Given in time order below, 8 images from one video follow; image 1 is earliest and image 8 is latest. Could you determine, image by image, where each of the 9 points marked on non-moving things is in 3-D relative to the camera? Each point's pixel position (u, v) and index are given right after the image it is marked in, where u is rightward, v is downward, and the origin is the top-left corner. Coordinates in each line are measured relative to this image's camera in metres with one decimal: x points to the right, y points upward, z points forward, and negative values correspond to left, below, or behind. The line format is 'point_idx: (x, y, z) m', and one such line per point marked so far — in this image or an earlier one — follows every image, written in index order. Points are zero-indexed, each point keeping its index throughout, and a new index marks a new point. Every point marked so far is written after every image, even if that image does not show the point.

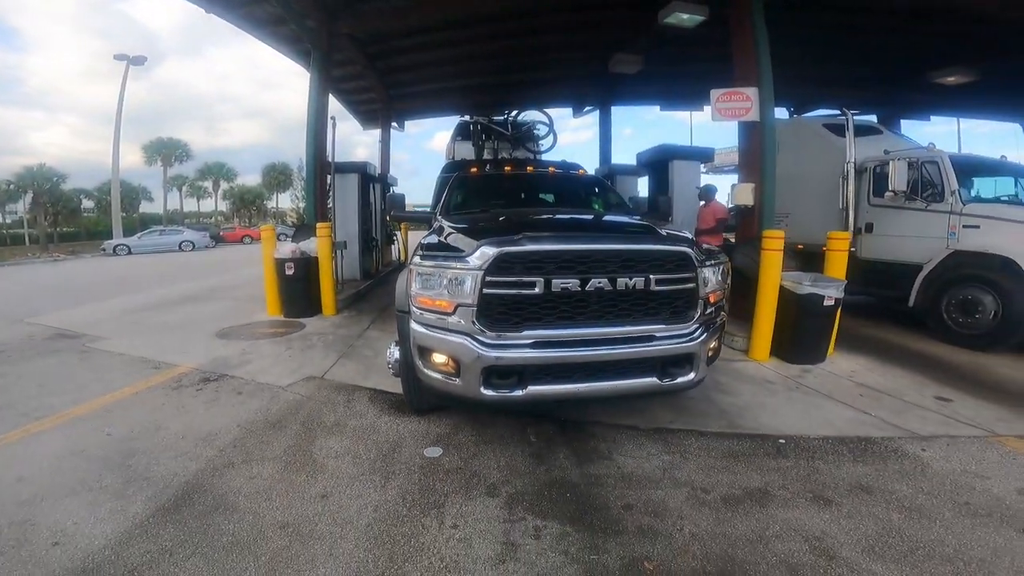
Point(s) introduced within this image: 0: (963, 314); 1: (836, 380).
0: (+5.7, -0.3, +7.3) m
1: (+3.6, -1.0, +6.2) m
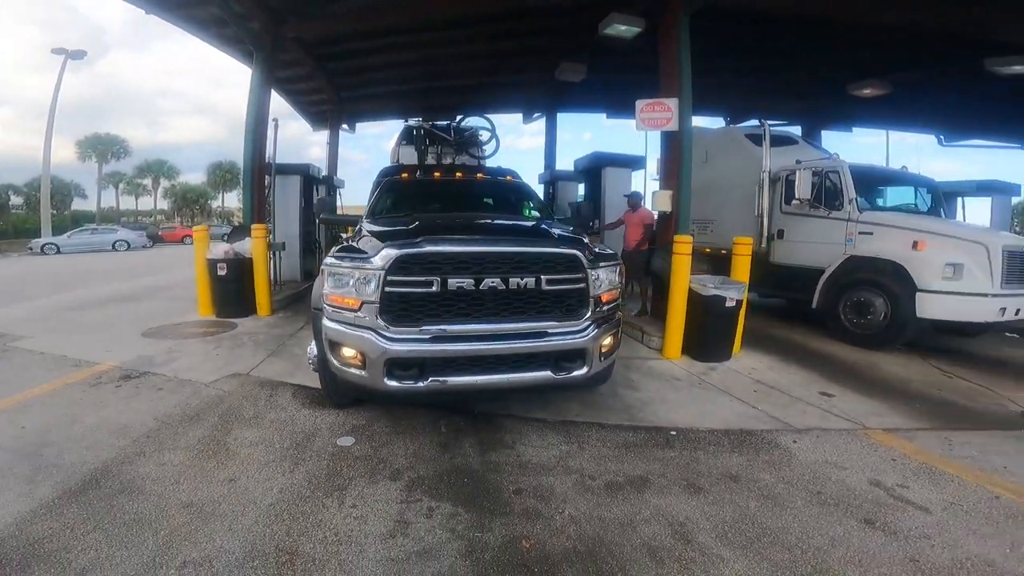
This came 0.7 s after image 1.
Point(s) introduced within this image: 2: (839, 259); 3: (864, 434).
0: (+4.7, -0.4, +7.7) m
1: (+2.7, -1.0, +6.6) m
2: (+4.6, +0.4, +8.0) m
3: (+3.1, -1.2, +4.9) m
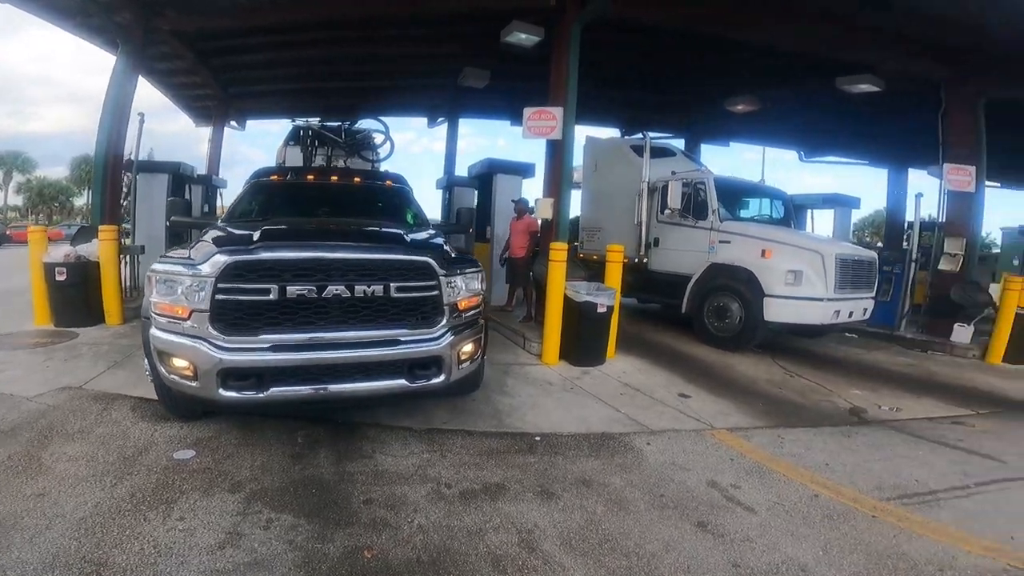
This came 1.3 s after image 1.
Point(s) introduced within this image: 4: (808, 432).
0: (+3.0, -0.5, +8.1) m
1: (+1.1, -1.1, +6.7) m
2: (+2.9, +0.3, +8.4) m
3: (+1.8, -1.3, +5.2) m
4: (+2.7, -1.3, +5.0) m
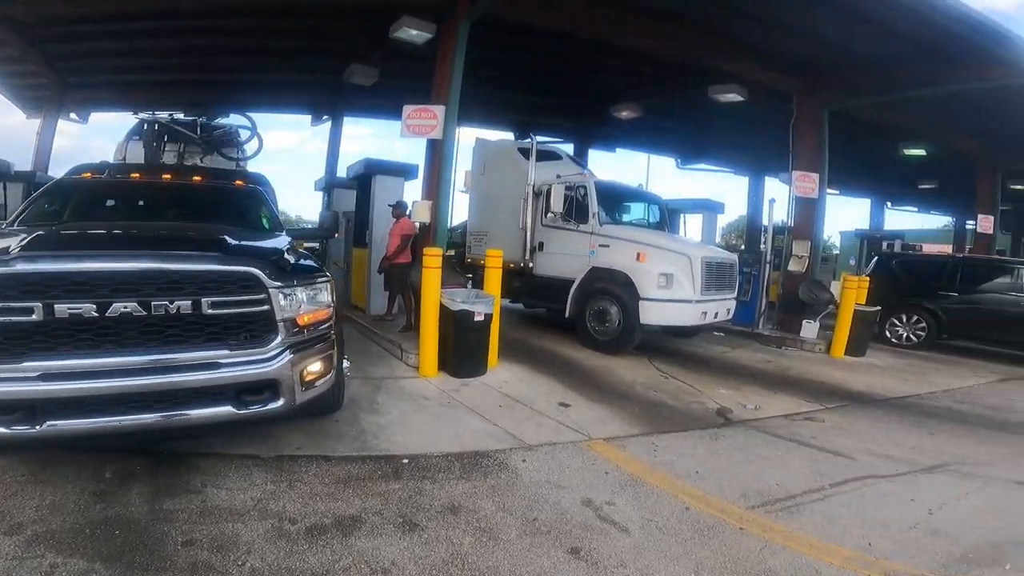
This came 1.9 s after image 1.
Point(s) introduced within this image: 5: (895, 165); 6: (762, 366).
0: (+1.3, -0.5, +8.0) m
1: (-0.3, -1.2, +6.3) m
2: (+1.1, +0.3, +8.3) m
3: (+0.6, -1.4, +4.9) m
4: (+1.5, -1.3, +5.0) m
5: (+9.4, +3.0, +13.5) m
6: (+3.6, -1.1, +7.9) m
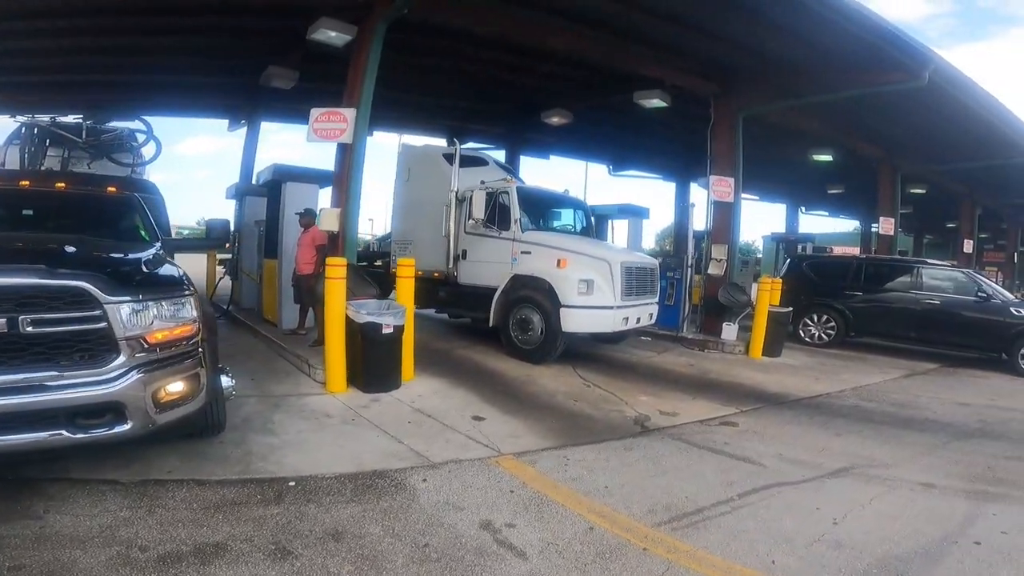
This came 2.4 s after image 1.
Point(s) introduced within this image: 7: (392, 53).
0: (+0.1, -0.6, +7.8) m
1: (-1.3, -1.3, +6.0) m
2: (-0.1, +0.2, +8.0) m
3: (-0.2, -1.4, +4.6) m
4: (+0.7, -1.4, +4.8) m
5: (+7.6, +3.0, +14.1) m
6: (+2.5, -1.2, +8.0) m
7: (-2.2, +4.4, +10.2) m
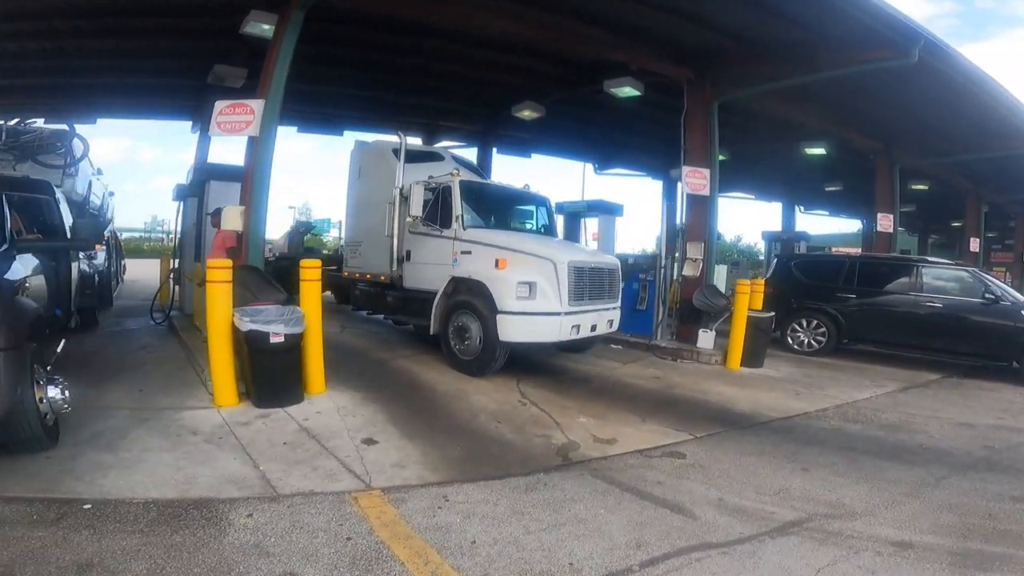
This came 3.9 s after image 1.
0: (-0.7, -0.7, +6.9) m
1: (-2.1, -1.3, +5.1) m
2: (-0.9, +0.1, +7.2) m
3: (-1.1, -1.5, +3.8) m
4: (-0.2, -1.4, +3.9) m
5: (+7.0, +2.9, +13.1) m
6: (+1.7, -1.2, +7.0) m
7: (-3.0, +4.3, +9.4) m
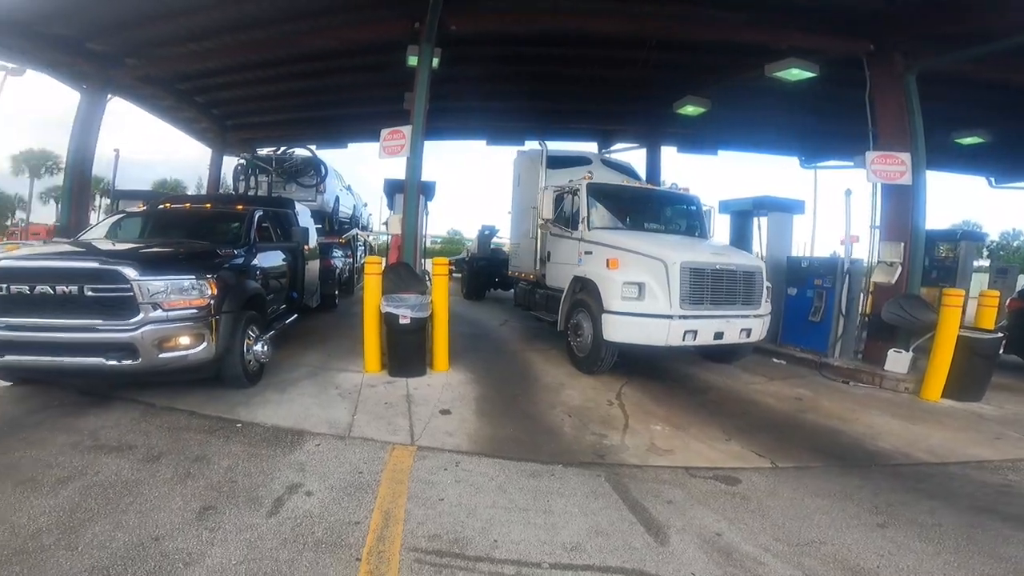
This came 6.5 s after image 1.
0: (+0.9, -0.6, +7.1) m
1: (-1.3, -1.2, +6.1) m
2: (+0.8, +0.1, +7.4) m
3: (-1.0, -1.4, +4.5) m
4: (-0.2, -1.4, +4.2) m
5: (+10.5, +2.6, +9.2) m
6: (+3.0, -1.3, +6.2) m
7: (+0.1, +4.4, +10.3) m
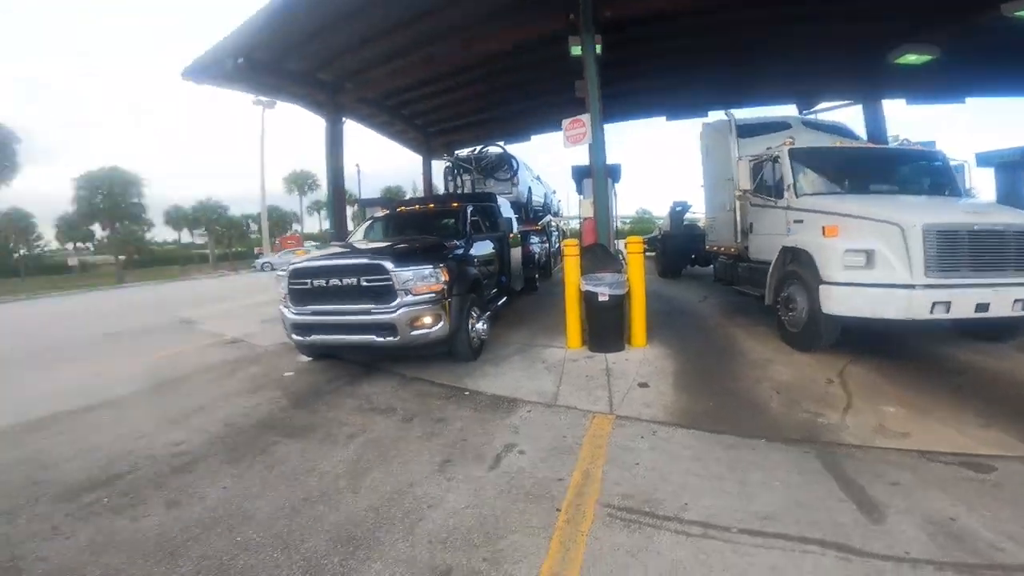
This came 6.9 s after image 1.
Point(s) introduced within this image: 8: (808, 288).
0: (+3.2, -0.3, +6.7) m
1: (+0.9, -1.0, +6.5) m
2: (+3.2, +0.5, +6.9) m
3: (+0.7, -1.2, +4.8) m
4: (+1.3, -1.2, +4.3) m
5: (+12.8, +3.5, +5.3) m
6: (+4.9, -0.9, +5.1) m
7: (+3.3, +4.9, +9.8) m
8: (+3.2, +0.1, +6.3) m
